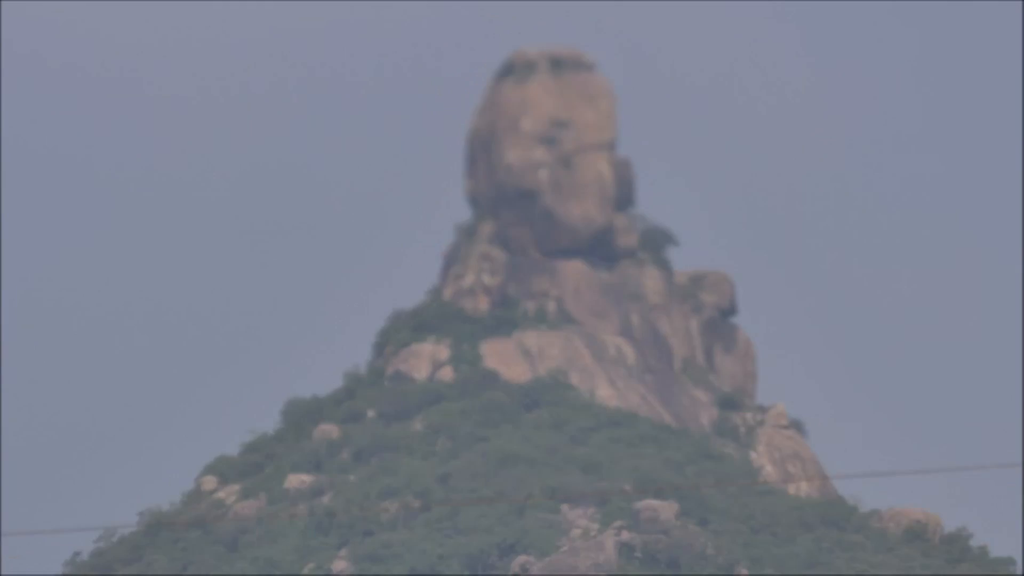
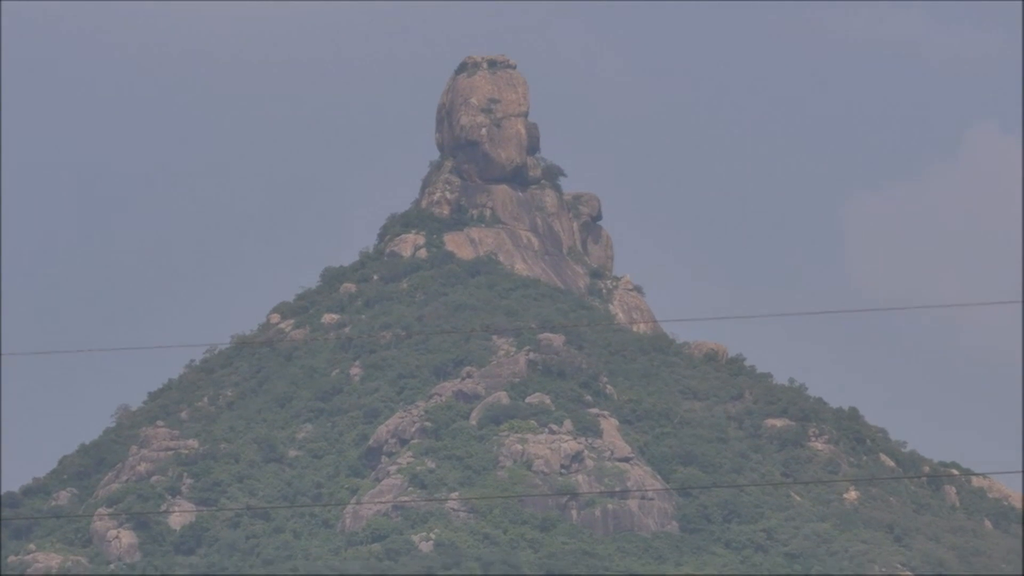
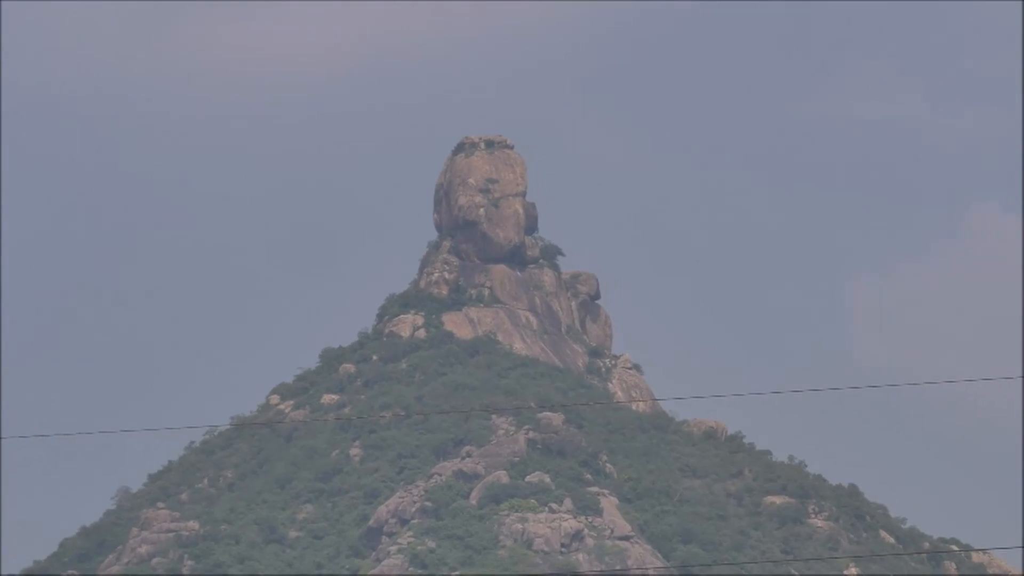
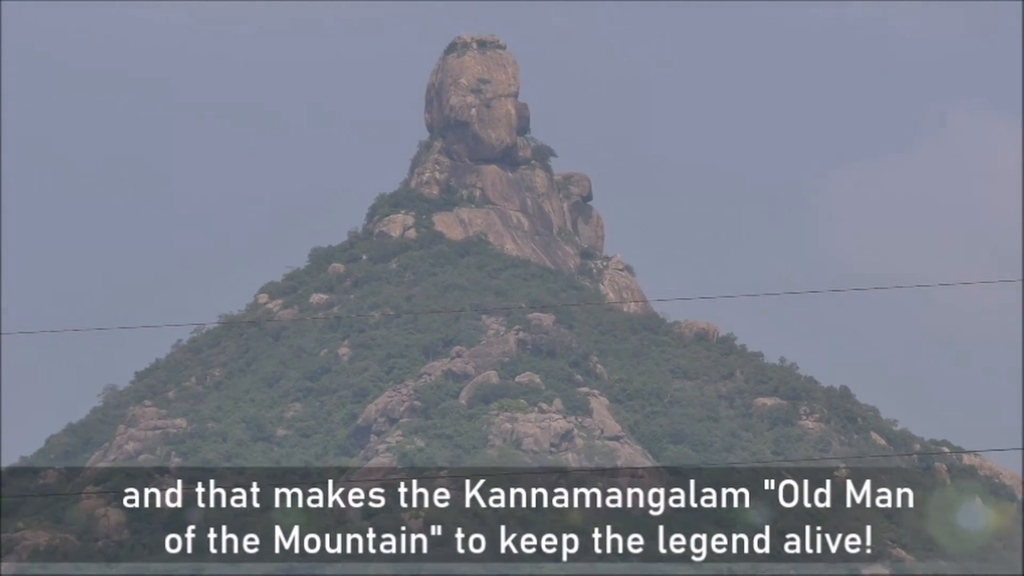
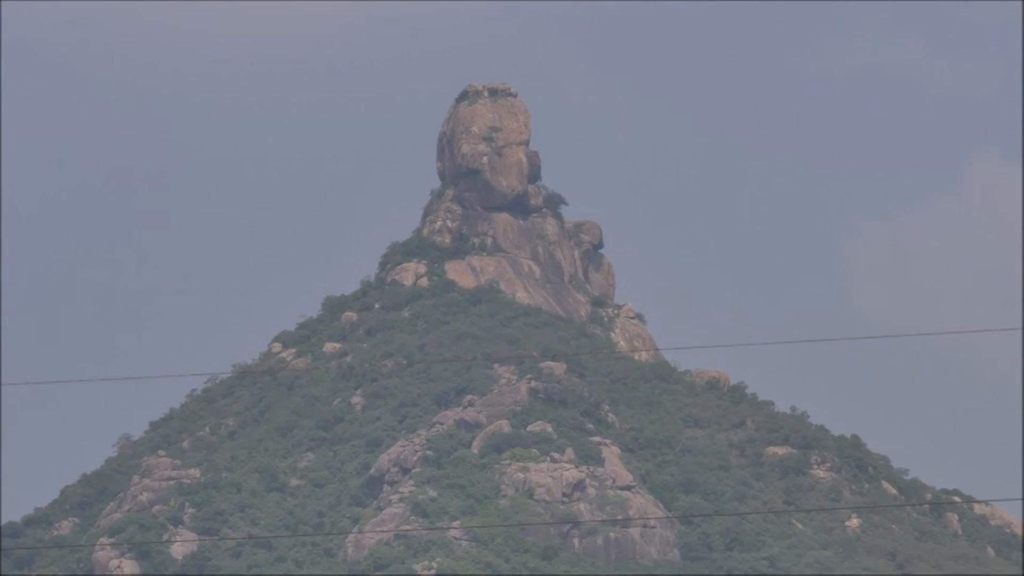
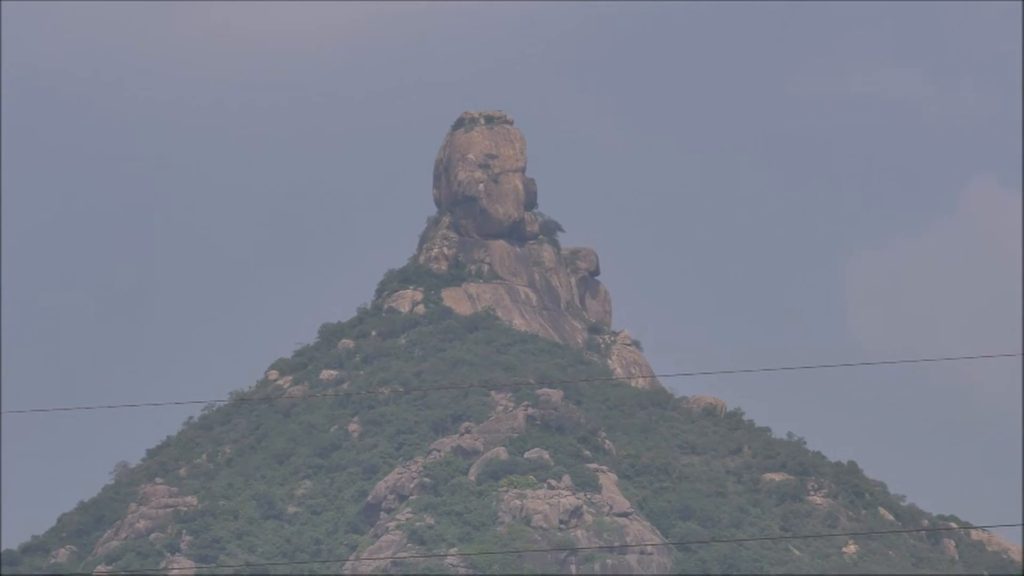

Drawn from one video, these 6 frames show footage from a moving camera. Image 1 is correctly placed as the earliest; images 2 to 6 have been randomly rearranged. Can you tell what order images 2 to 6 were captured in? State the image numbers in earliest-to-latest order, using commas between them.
3, 6, 5, 2, 4
